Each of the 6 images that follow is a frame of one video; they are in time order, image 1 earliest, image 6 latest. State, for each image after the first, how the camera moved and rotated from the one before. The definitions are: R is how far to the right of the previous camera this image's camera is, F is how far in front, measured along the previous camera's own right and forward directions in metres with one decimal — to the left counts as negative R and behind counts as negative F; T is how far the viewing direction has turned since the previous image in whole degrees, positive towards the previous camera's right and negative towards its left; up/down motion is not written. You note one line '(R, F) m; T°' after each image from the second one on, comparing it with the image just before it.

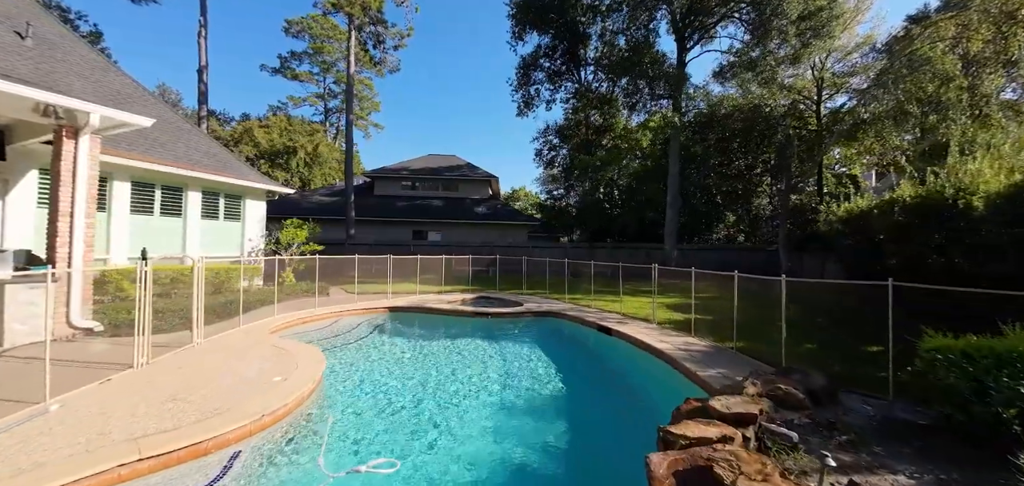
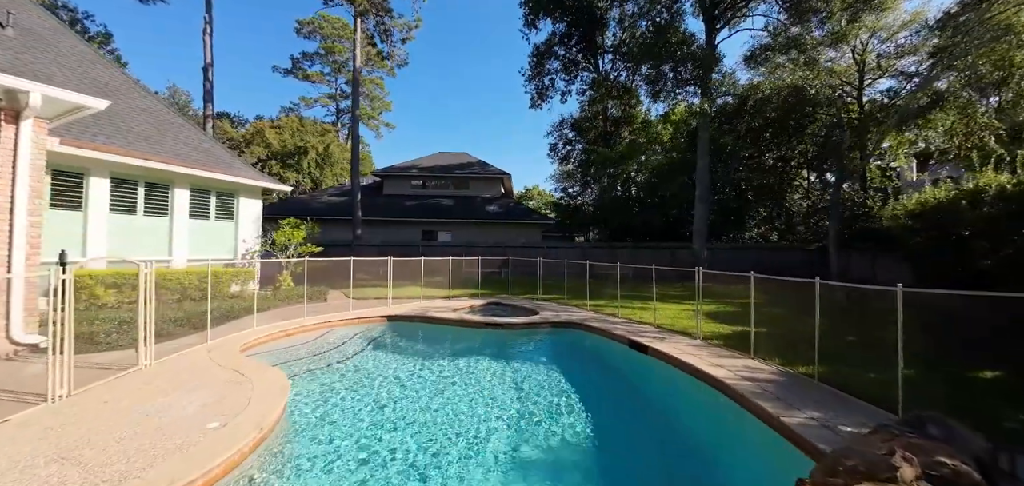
(0.0, +1.4) m; -2°
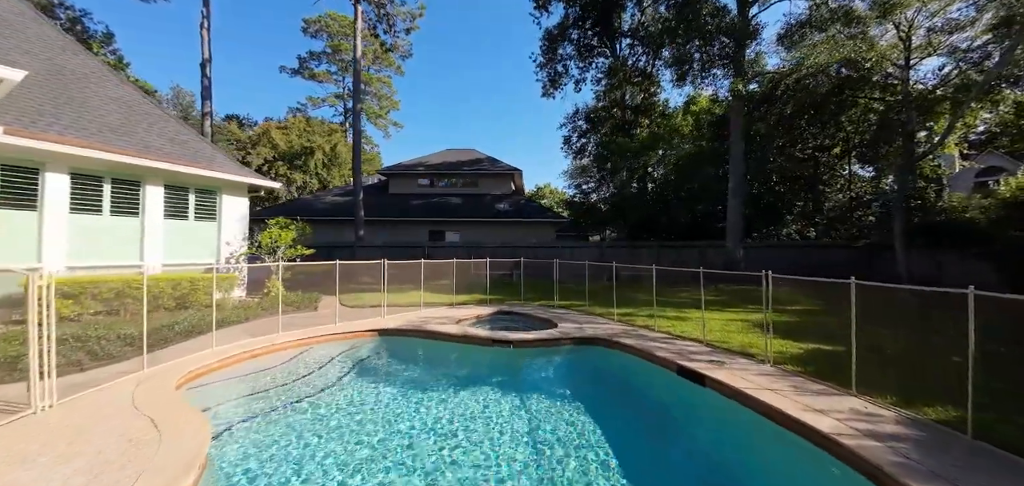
(0.0, +1.5) m; -2°
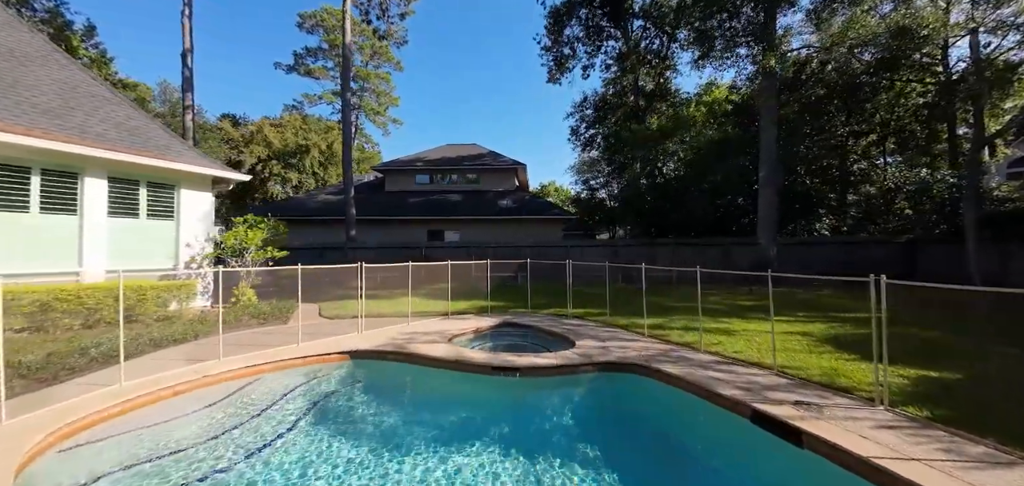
(0.0, +1.7) m; 0°
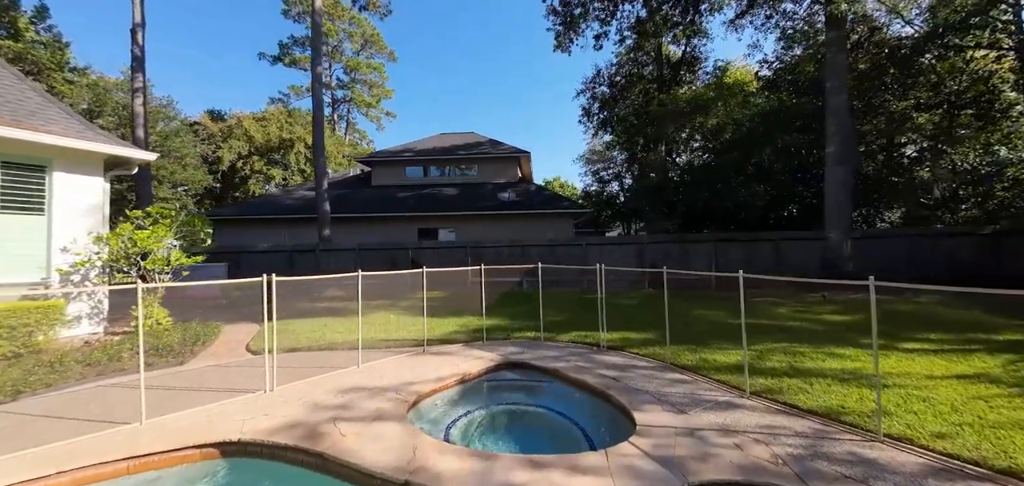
(0.0, +2.9) m; 0°
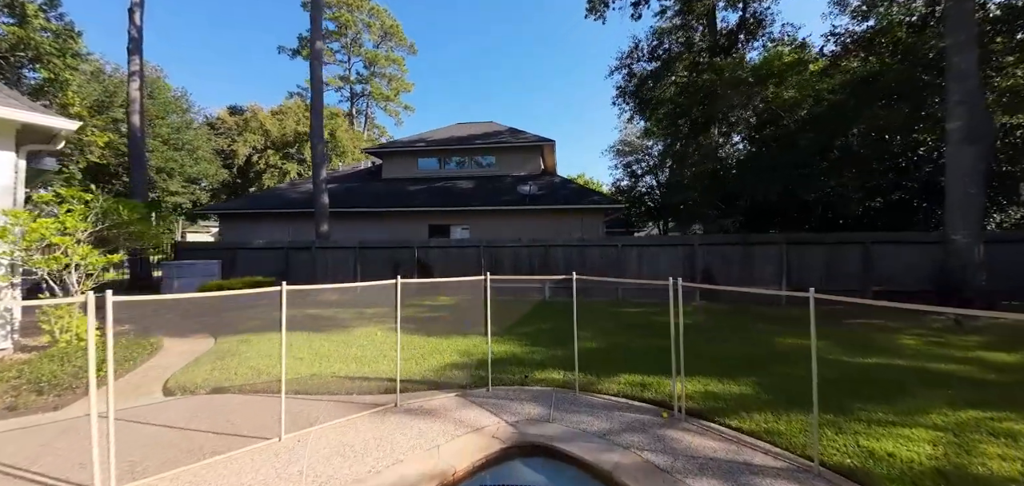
(0.0, +2.1) m; -3°
